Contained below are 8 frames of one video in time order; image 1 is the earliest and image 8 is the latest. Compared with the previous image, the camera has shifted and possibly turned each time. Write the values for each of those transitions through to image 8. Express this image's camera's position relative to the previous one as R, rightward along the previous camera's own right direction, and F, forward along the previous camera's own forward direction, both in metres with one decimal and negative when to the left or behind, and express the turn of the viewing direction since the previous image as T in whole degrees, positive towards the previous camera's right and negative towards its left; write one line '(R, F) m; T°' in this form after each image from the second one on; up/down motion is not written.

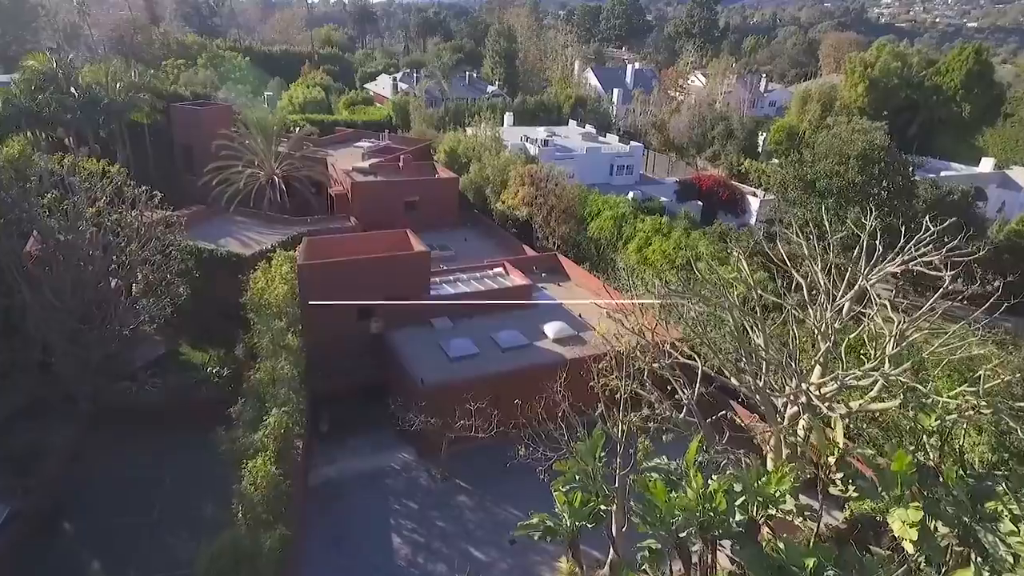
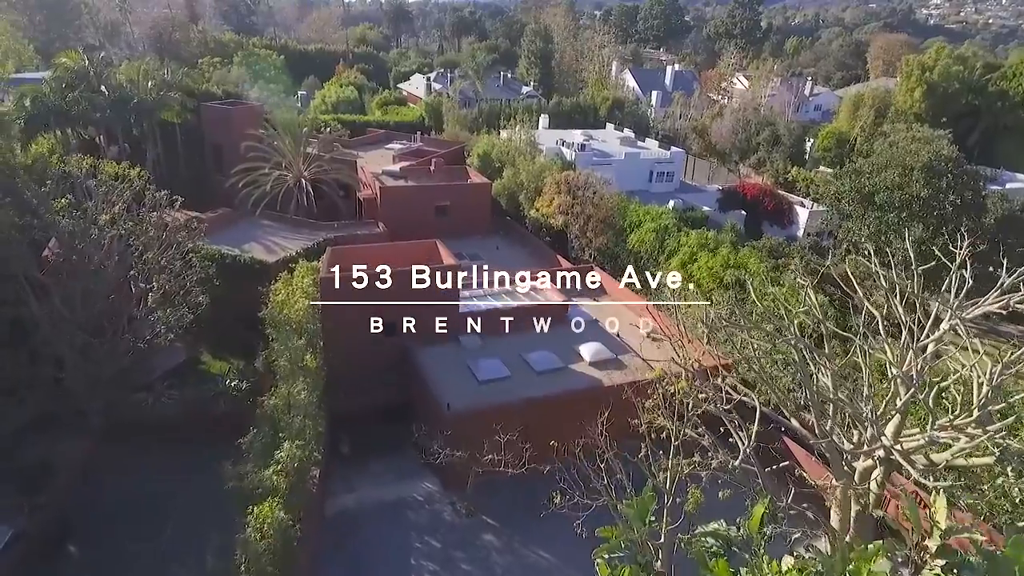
(-0.2, +1.2) m; -3°
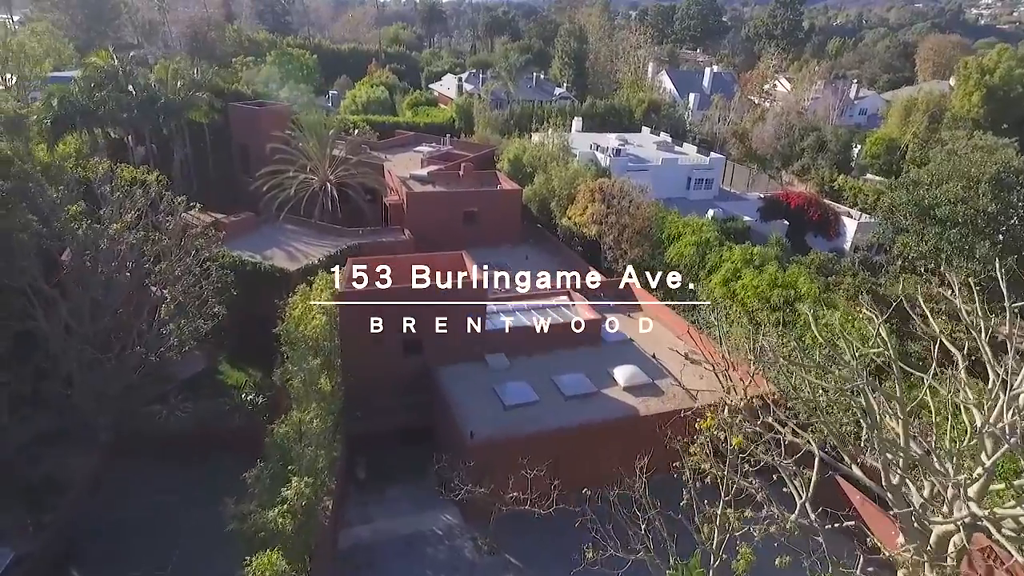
(-0.1, +1.1) m; -3°
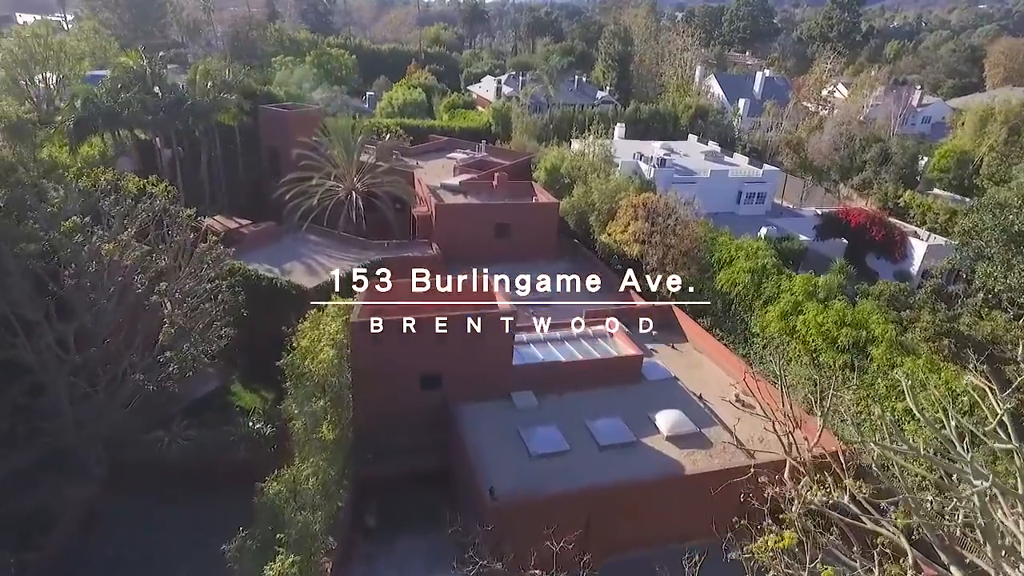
(+0.1, +1.7) m; -3°
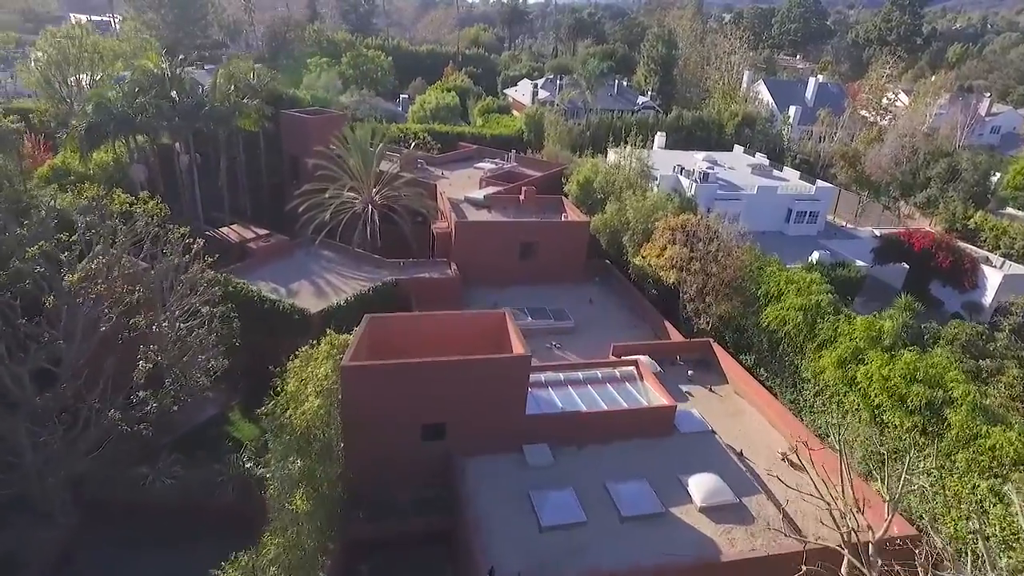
(+0.4, +1.7) m; -3°
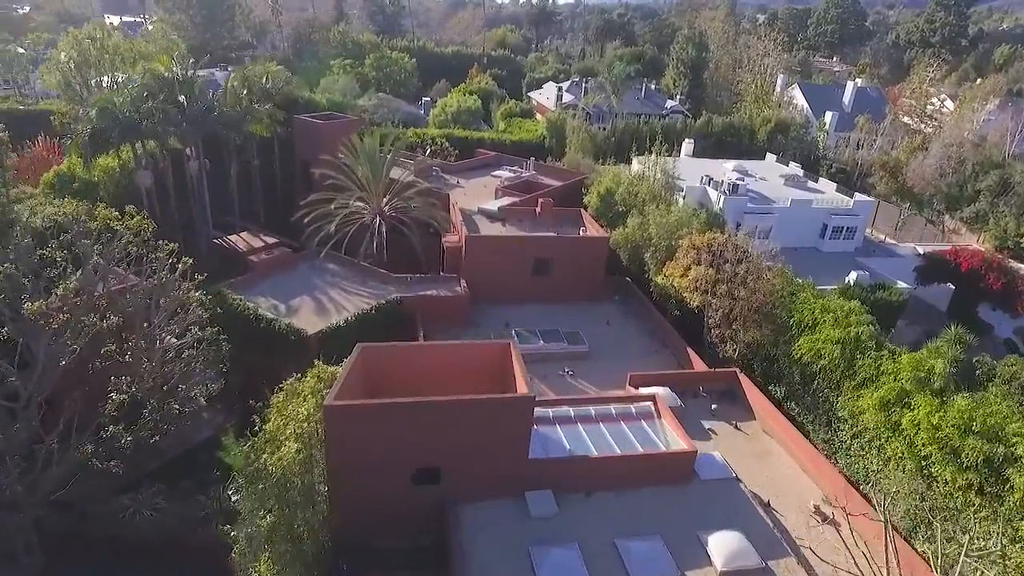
(+0.4, +1.2) m; -2°
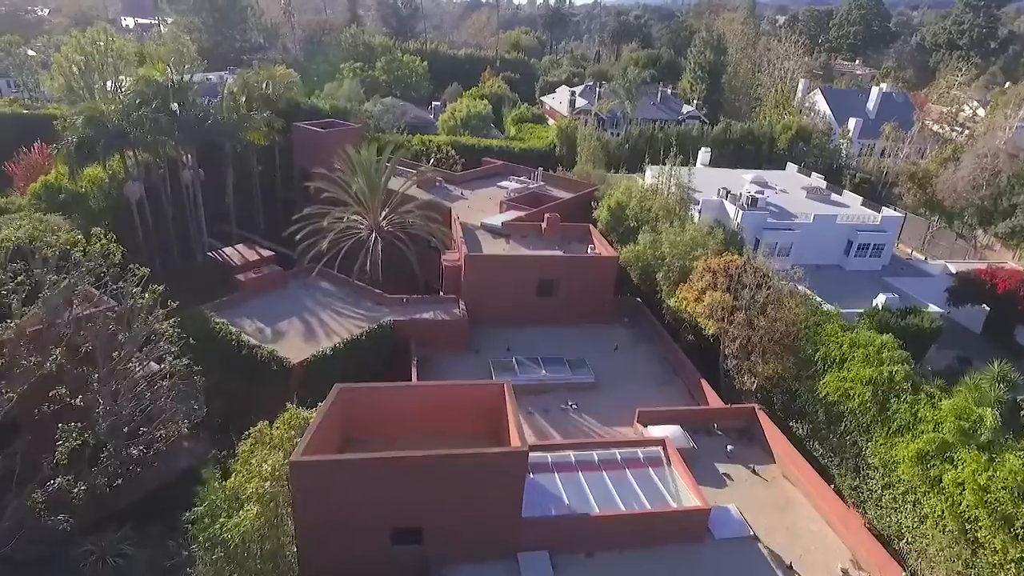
(+0.4, +1.2) m; -1°
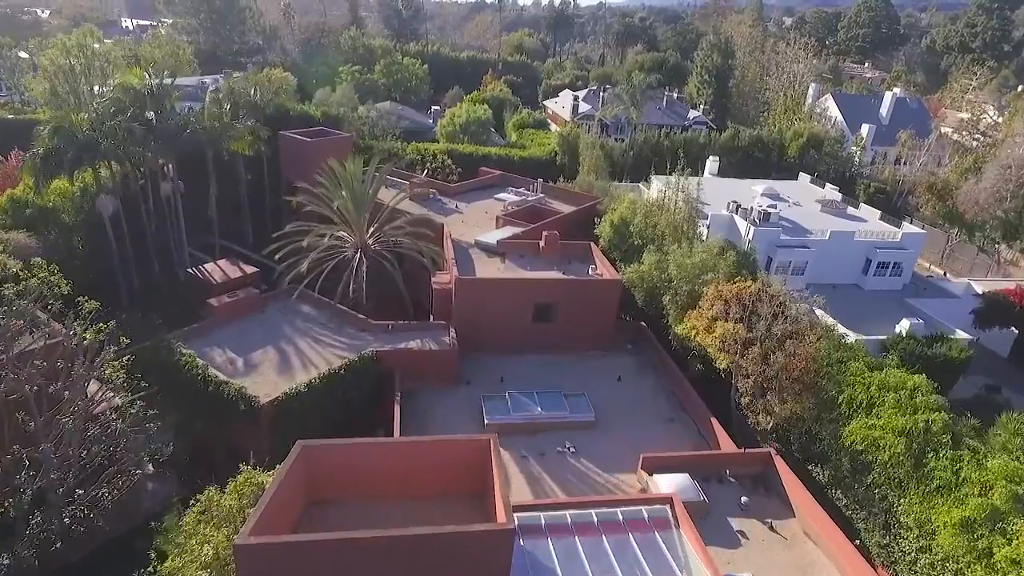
(+0.3, +1.4) m; 0°
